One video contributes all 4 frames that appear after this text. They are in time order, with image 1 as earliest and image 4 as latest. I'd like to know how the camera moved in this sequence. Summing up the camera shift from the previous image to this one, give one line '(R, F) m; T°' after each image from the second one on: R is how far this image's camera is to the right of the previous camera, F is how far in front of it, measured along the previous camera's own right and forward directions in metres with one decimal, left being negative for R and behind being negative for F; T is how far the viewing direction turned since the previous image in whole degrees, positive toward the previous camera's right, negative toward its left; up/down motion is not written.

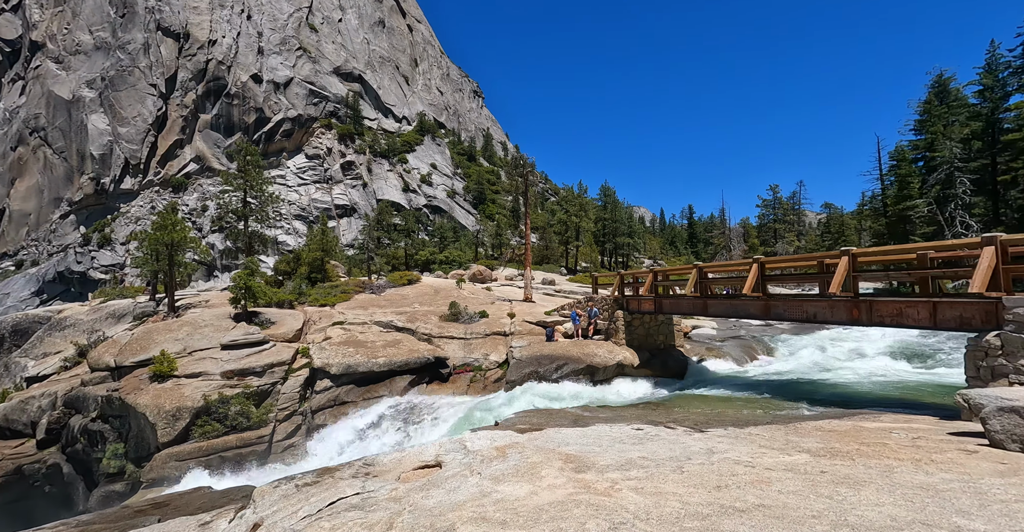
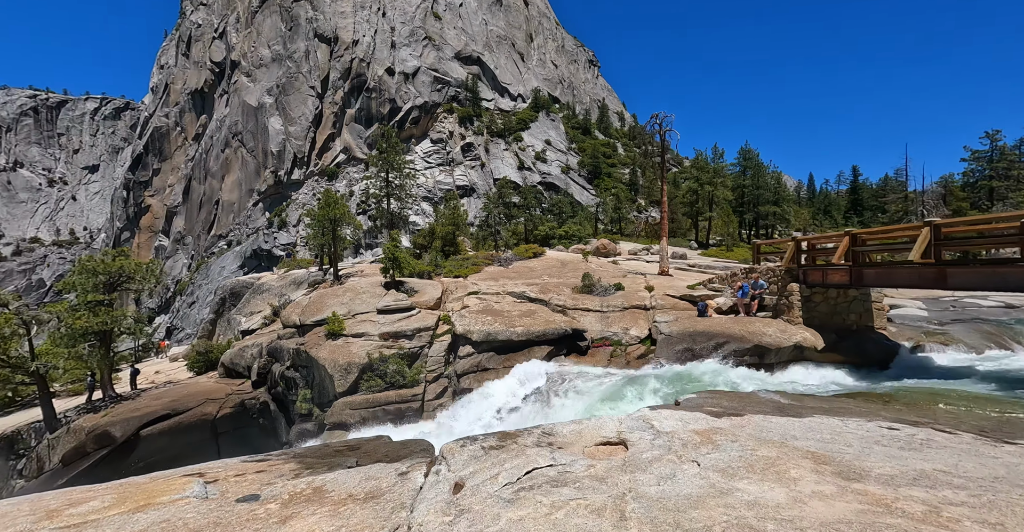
(-0.3, +0.1) m; -16°
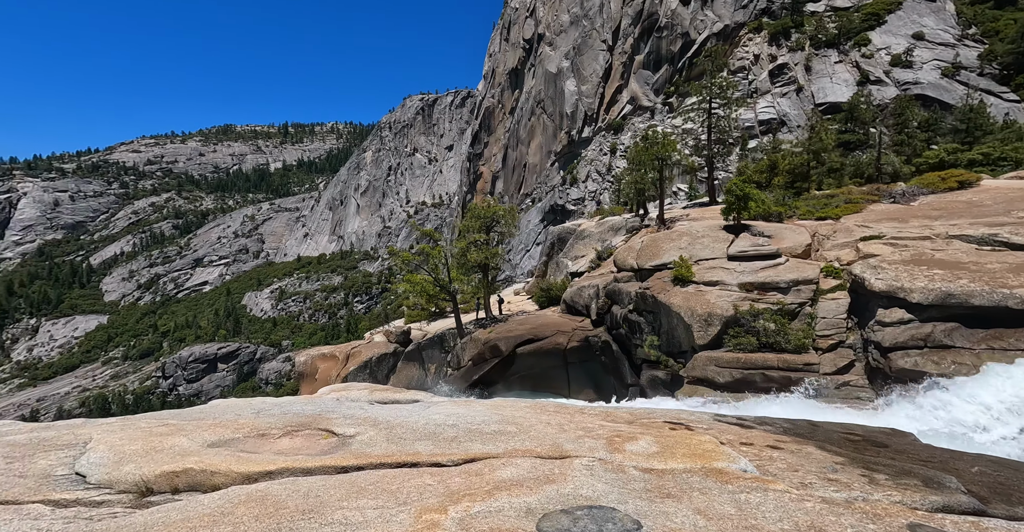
(-3.3, +0.8) m; -40°
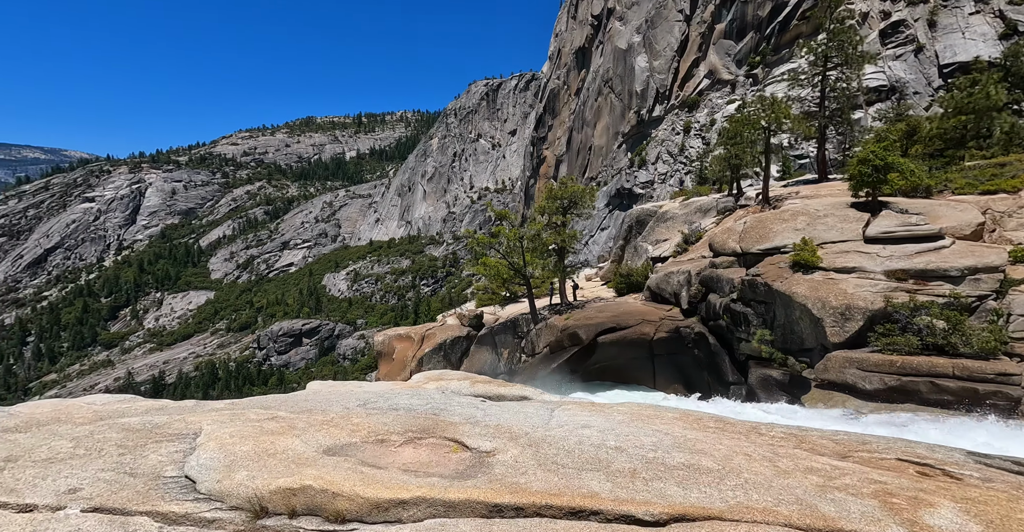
(-2.1, +2.7) m; -8°
